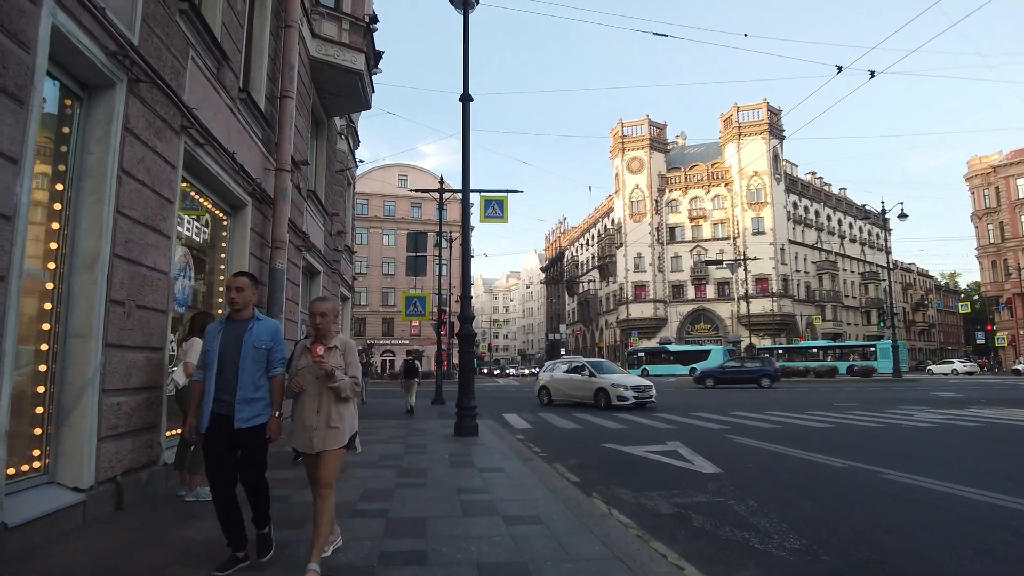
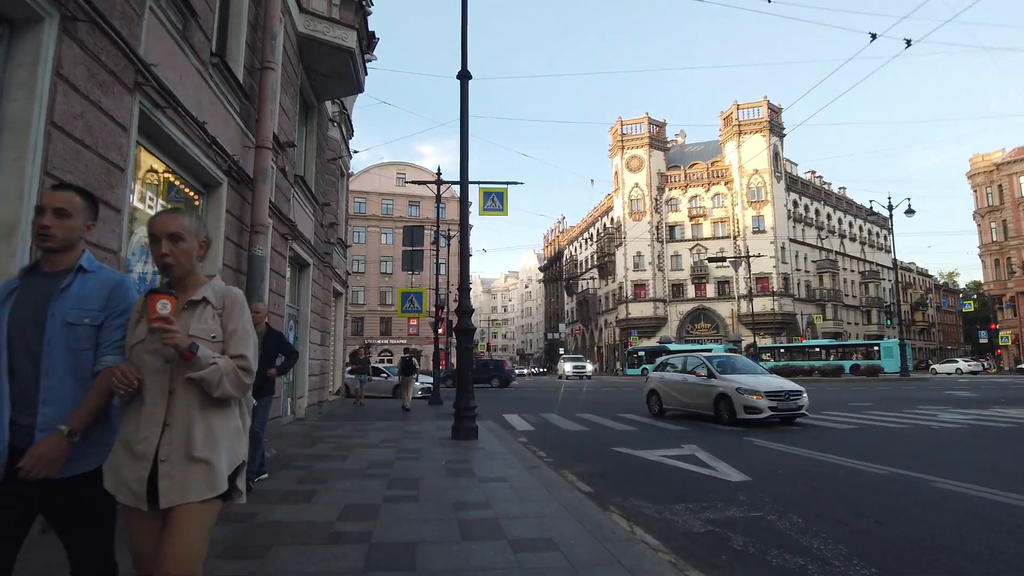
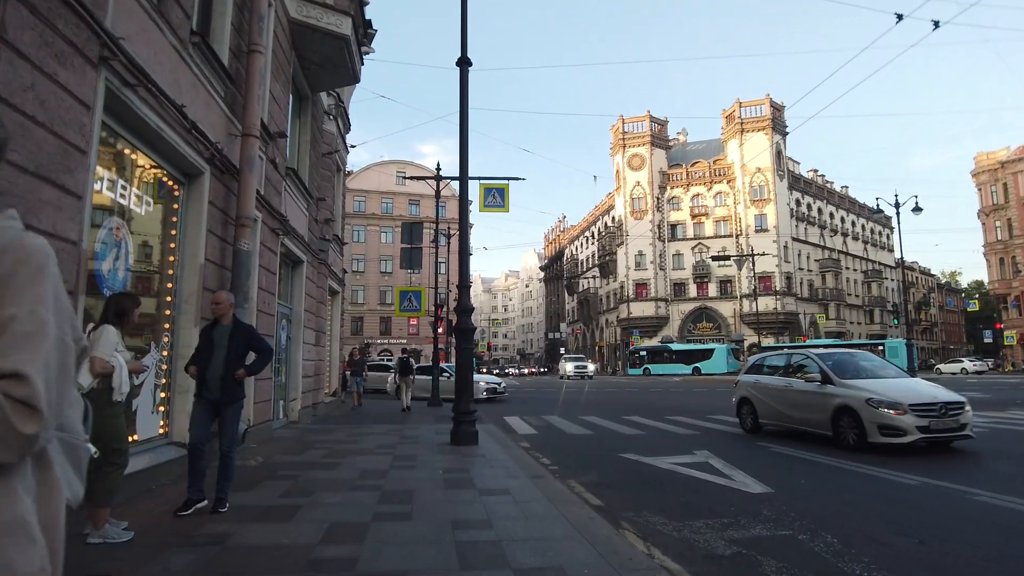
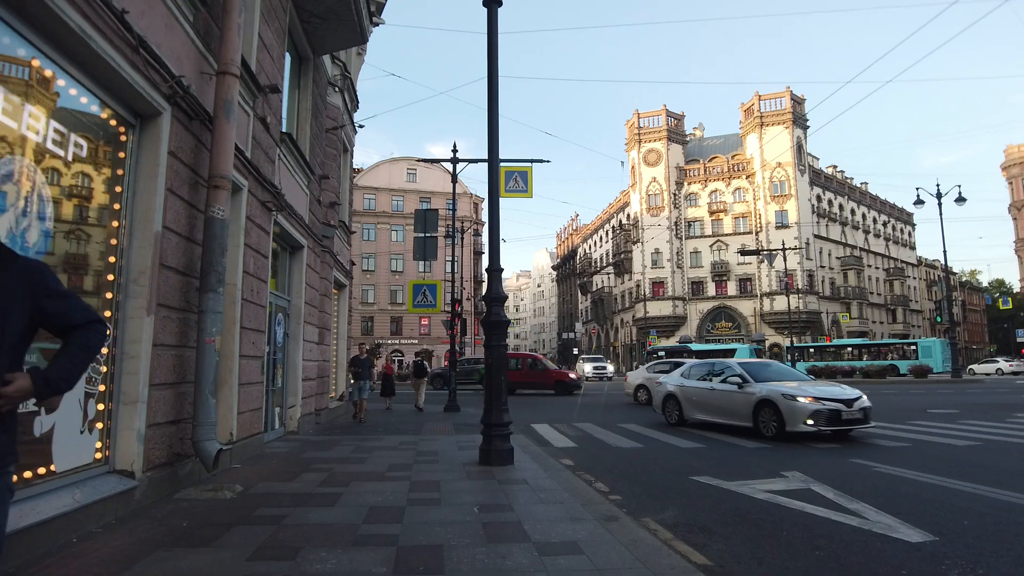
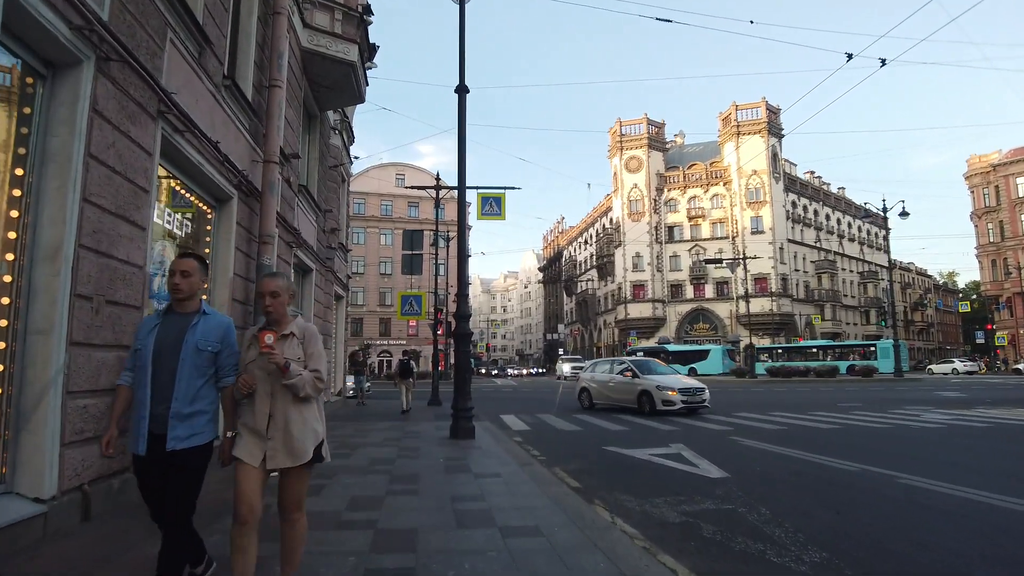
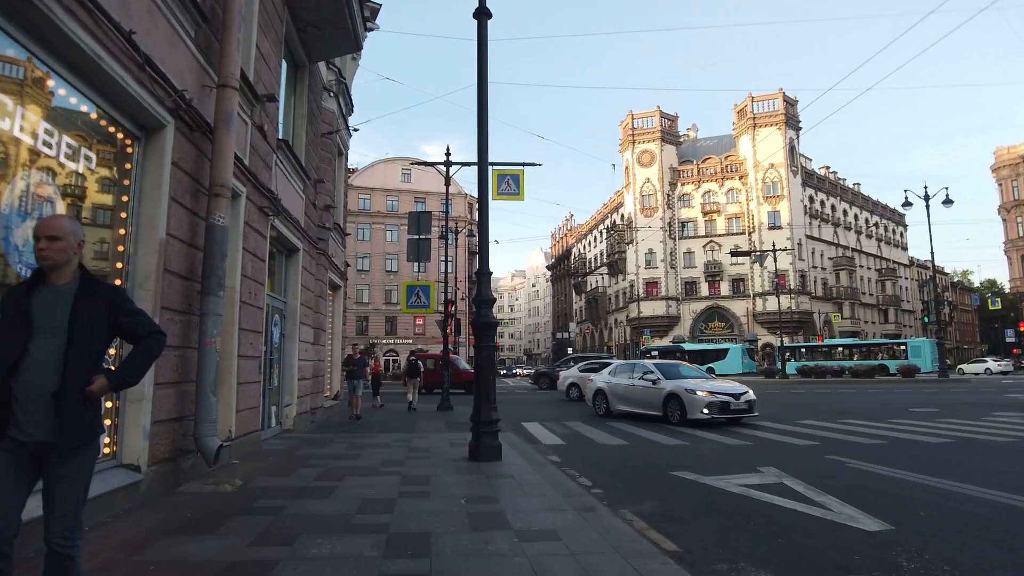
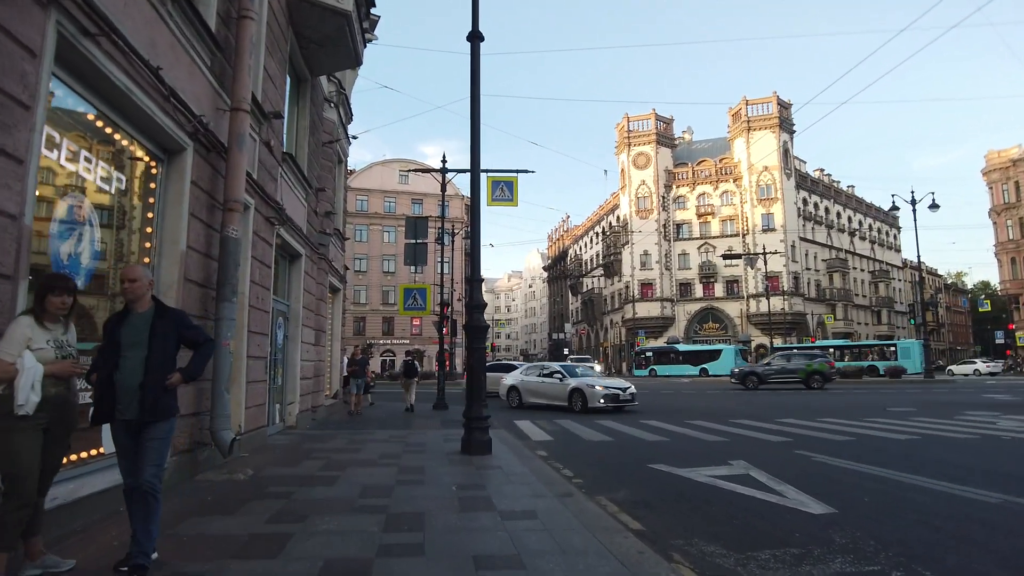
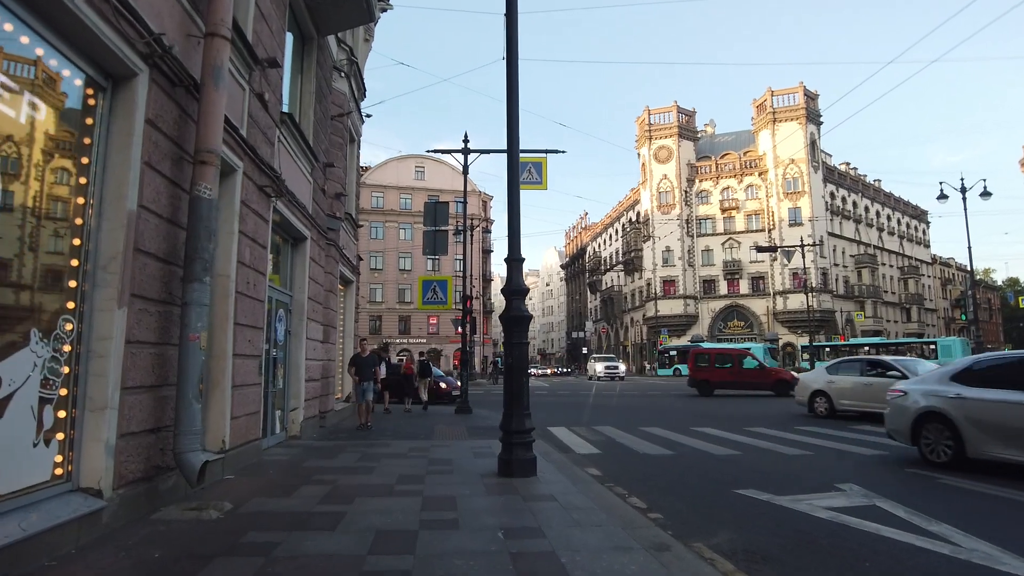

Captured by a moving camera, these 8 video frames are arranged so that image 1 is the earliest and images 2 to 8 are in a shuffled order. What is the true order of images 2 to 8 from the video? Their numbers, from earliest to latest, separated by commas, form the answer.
5, 2, 3, 7, 6, 4, 8
